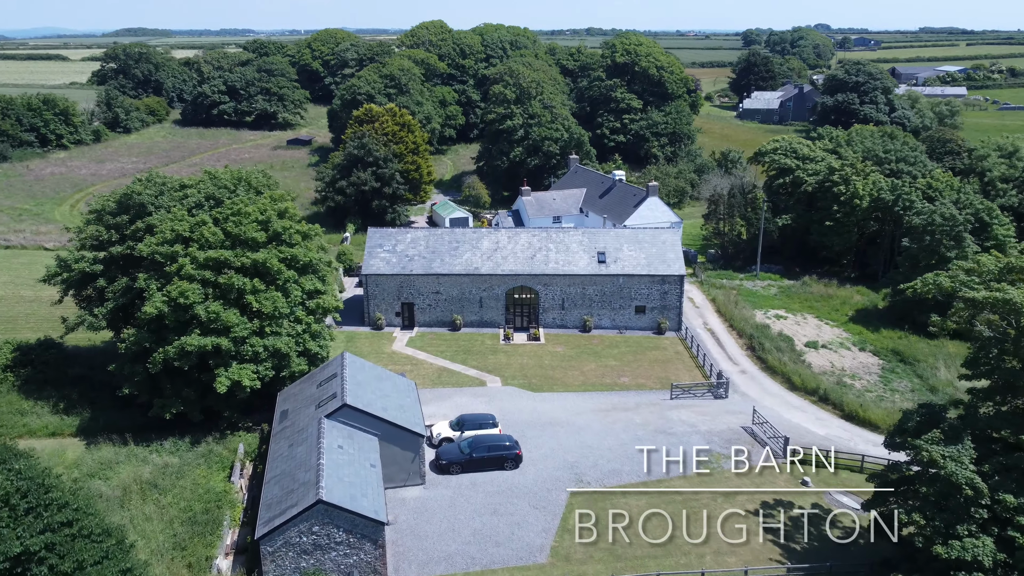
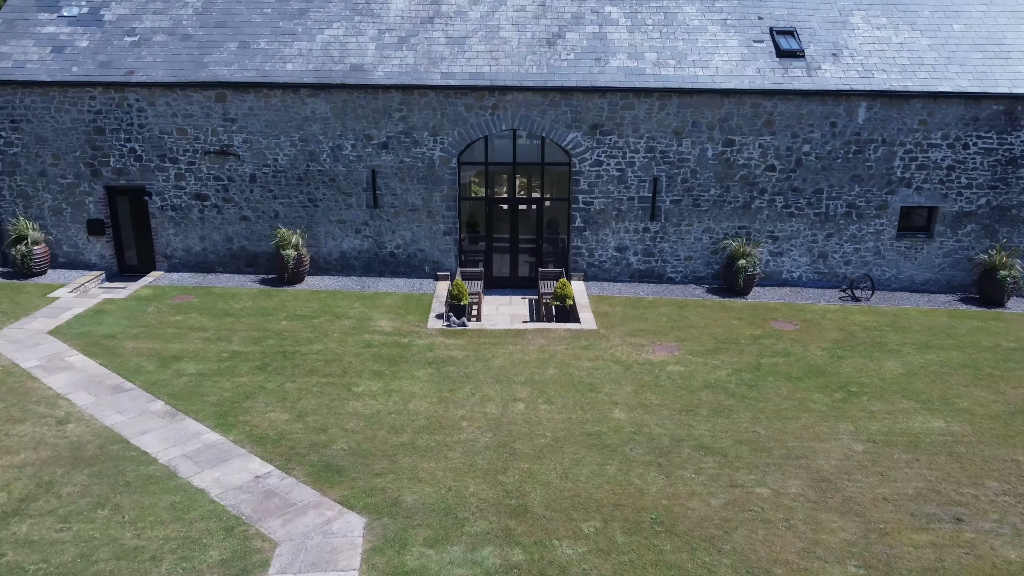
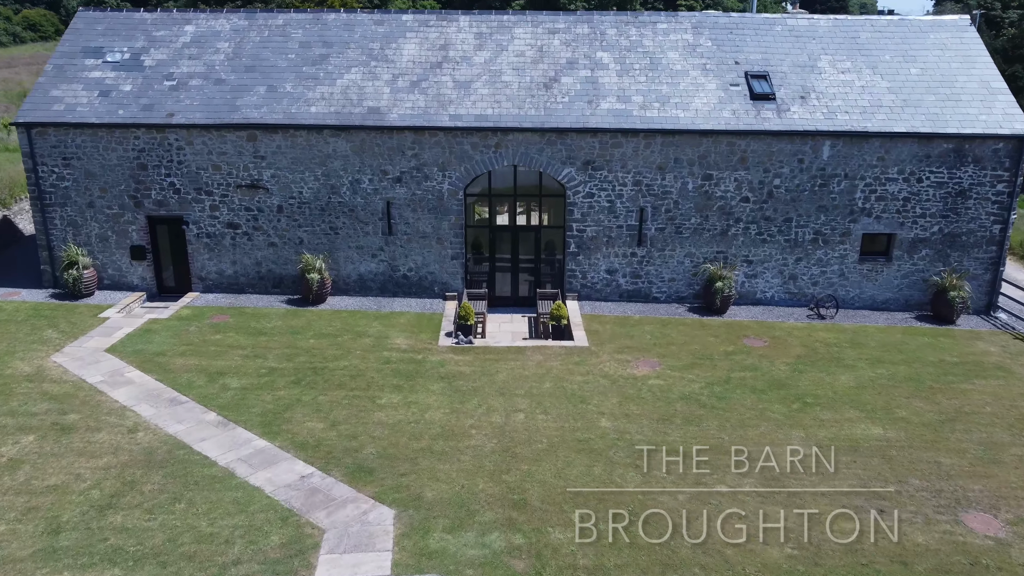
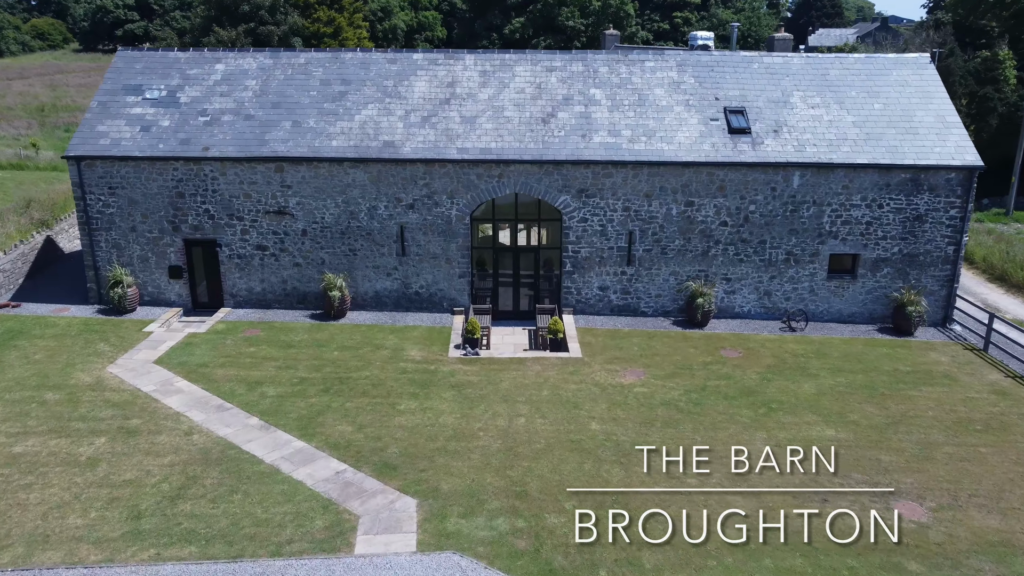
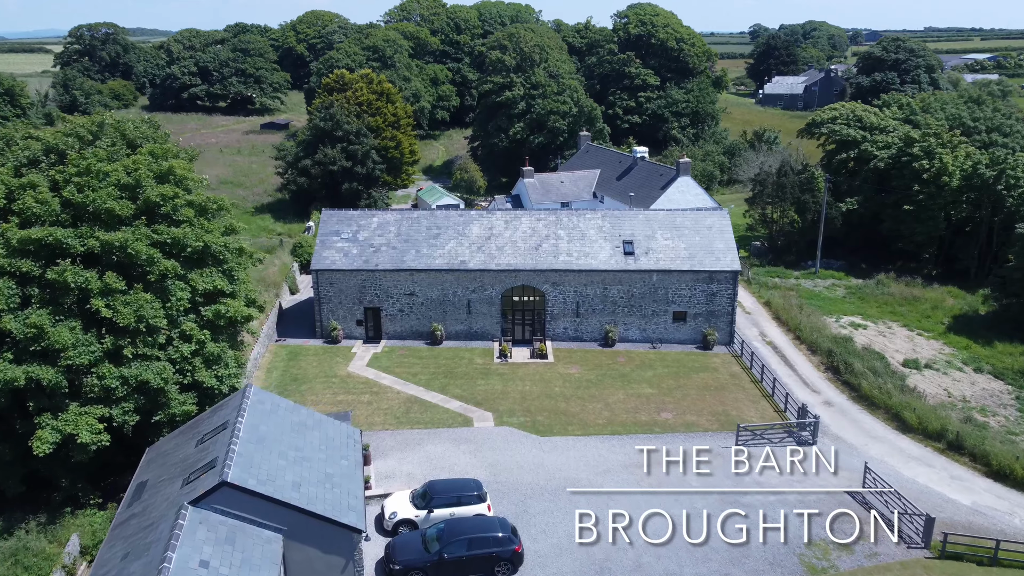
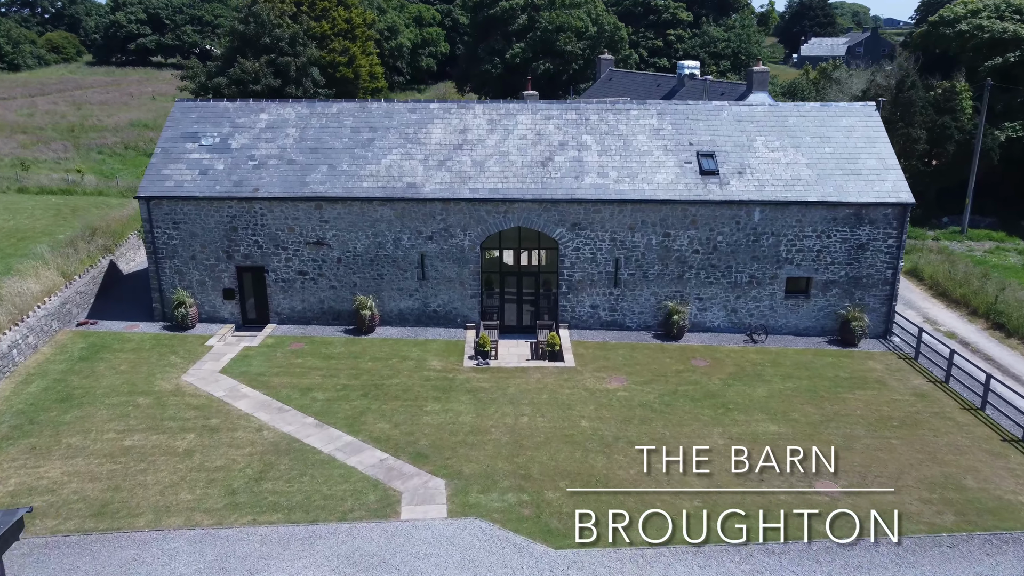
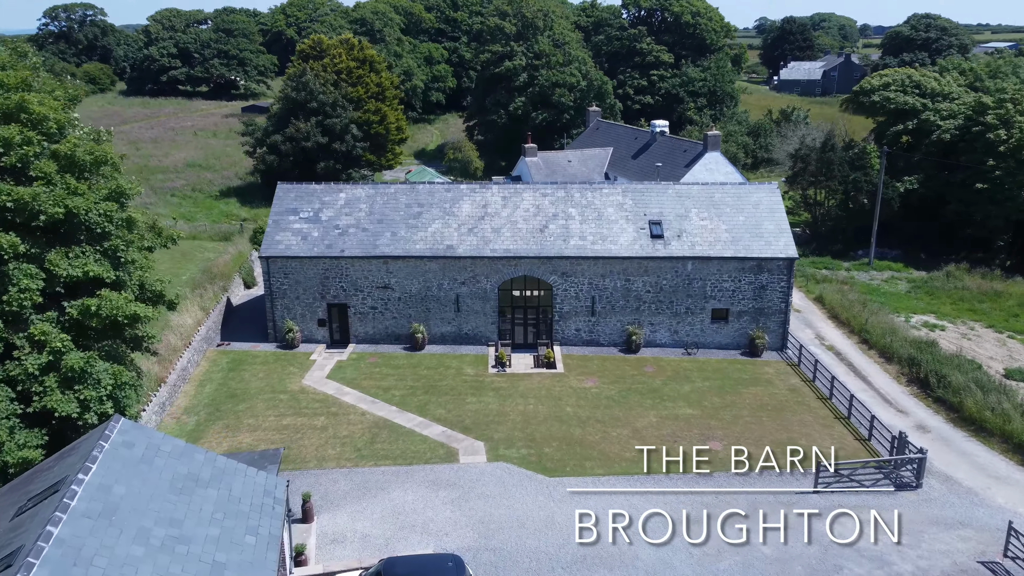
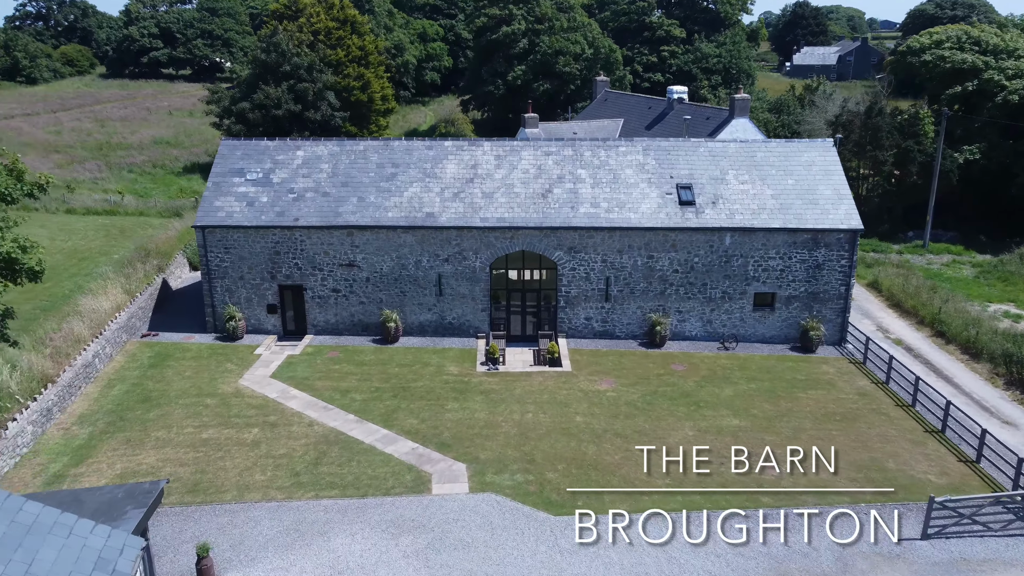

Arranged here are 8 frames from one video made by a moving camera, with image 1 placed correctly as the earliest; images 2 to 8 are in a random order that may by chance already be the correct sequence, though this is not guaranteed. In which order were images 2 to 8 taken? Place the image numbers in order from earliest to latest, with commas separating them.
5, 7, 8, 6, 4, 3, 2
